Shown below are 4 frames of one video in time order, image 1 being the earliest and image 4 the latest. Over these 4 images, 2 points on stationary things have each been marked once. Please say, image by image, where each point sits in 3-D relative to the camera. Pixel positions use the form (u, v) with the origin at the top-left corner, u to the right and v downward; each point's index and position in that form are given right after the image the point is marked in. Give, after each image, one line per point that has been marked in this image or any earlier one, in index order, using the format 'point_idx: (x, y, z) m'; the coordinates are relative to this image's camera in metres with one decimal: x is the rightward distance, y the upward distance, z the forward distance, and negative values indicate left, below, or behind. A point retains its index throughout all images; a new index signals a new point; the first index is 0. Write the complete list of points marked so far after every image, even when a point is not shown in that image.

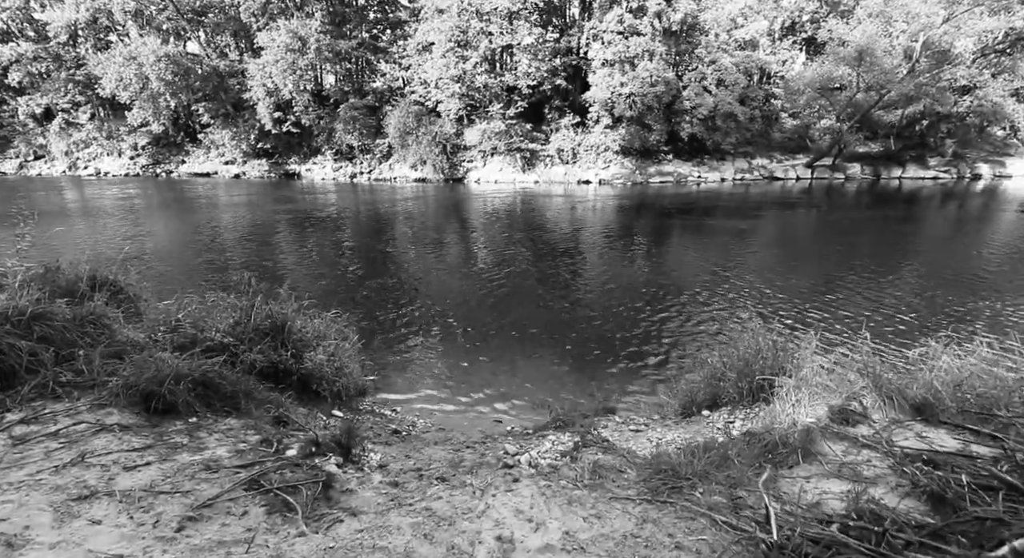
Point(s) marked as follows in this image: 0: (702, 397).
0: (+3.3, -2.0, +9.3) m
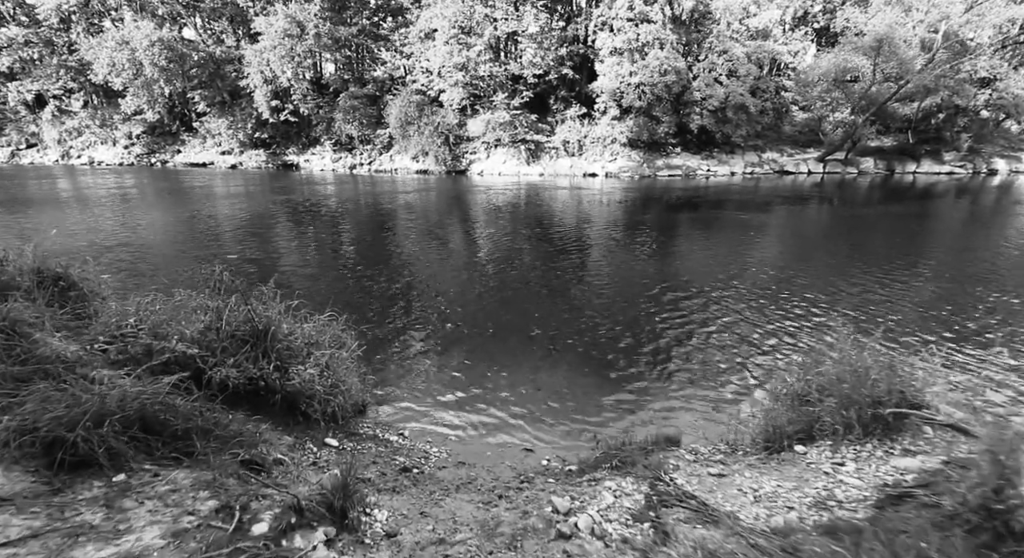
0: (+3.8, -1.9, +7.4) m
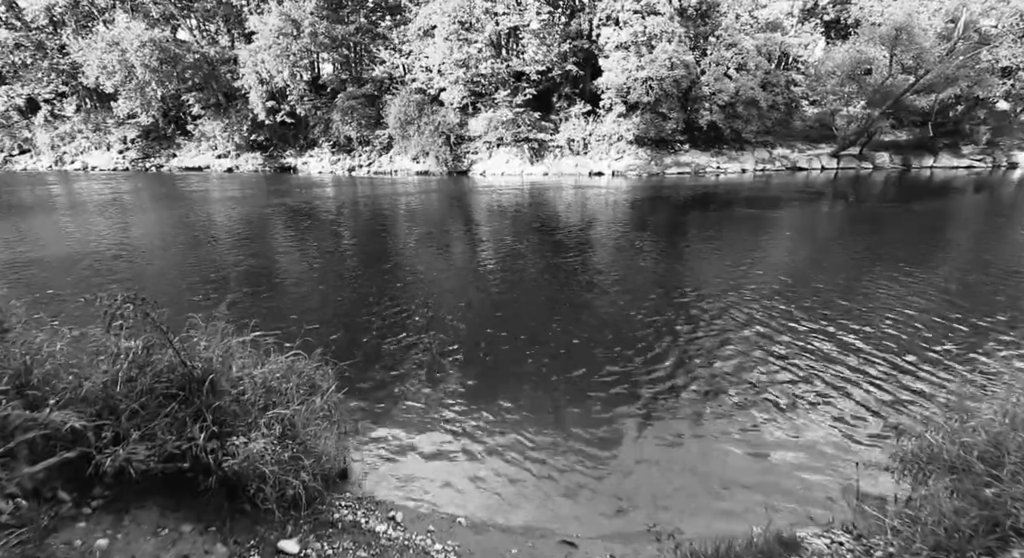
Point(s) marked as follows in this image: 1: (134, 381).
0: (+4.2, -2.2, +5.0) m
1: (-4.0, -1.0, +5.6) m
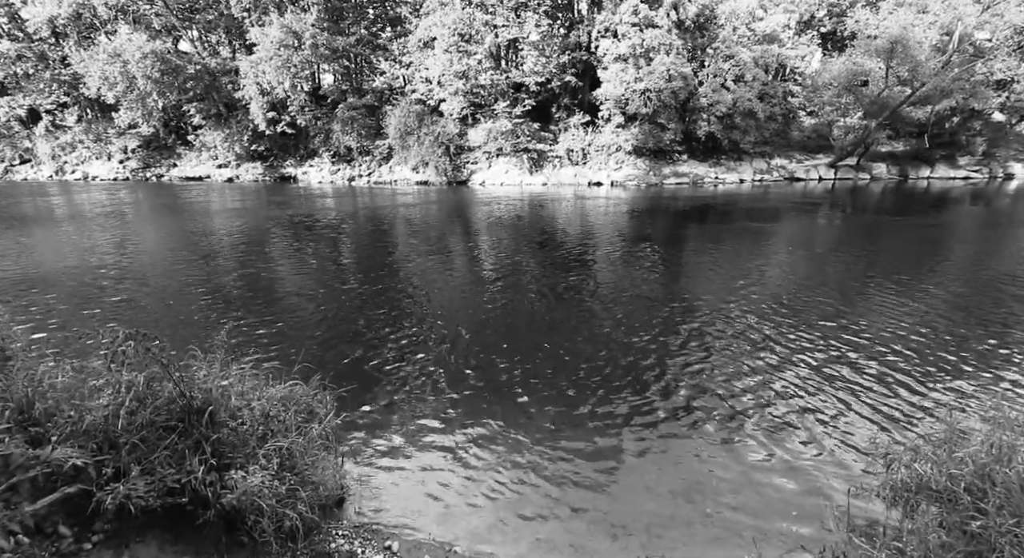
0: (+4.1, -2.5, +5.1) m
1: (-4.0, -1.4, +5.8) m
